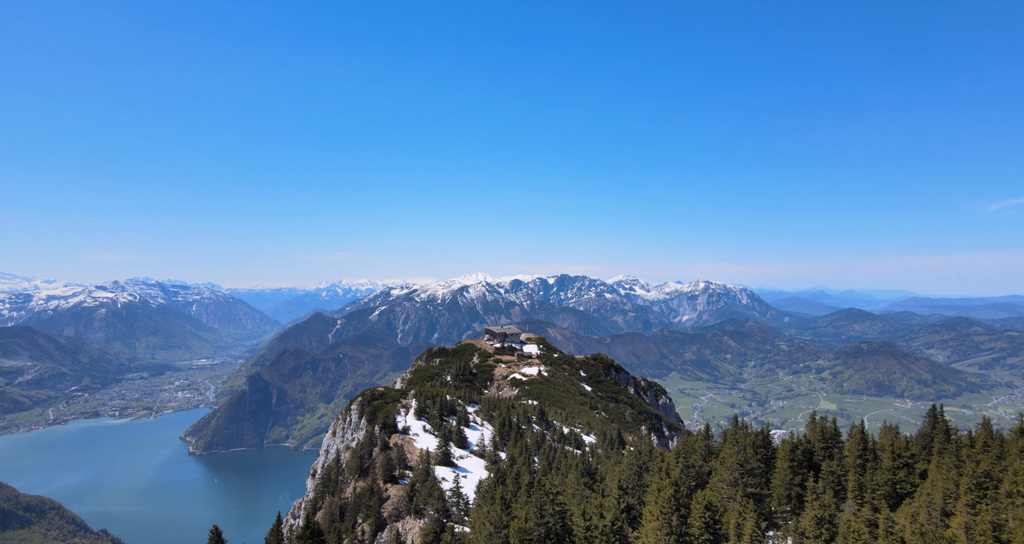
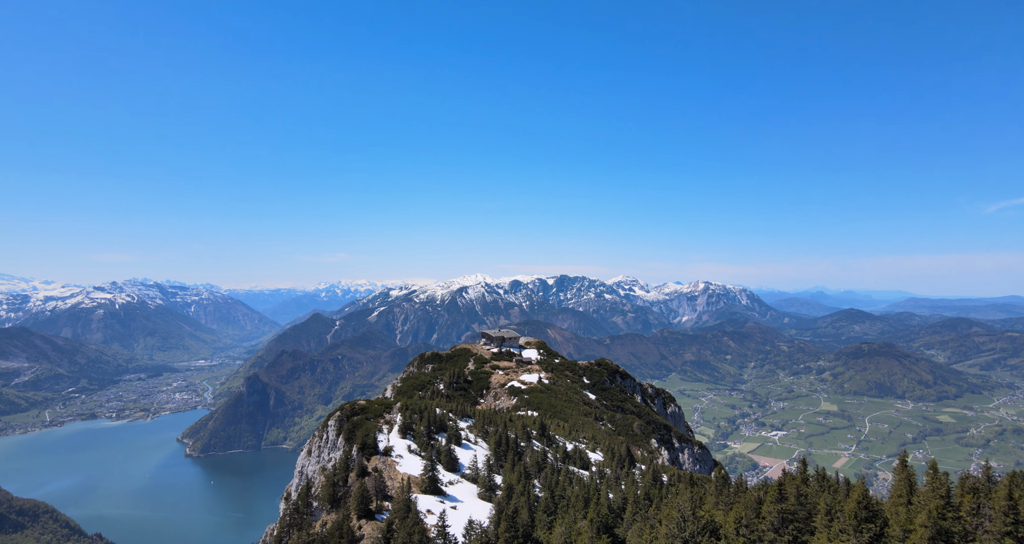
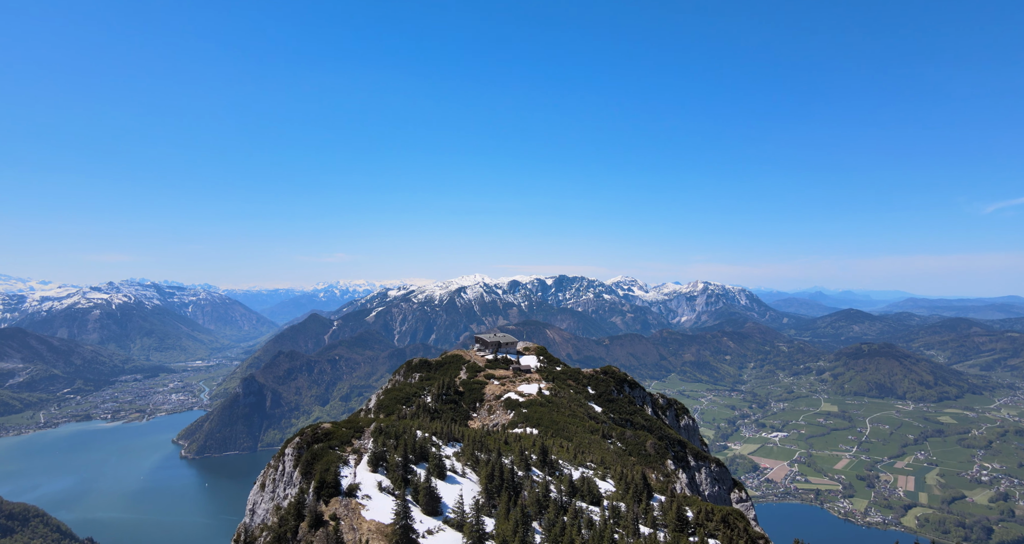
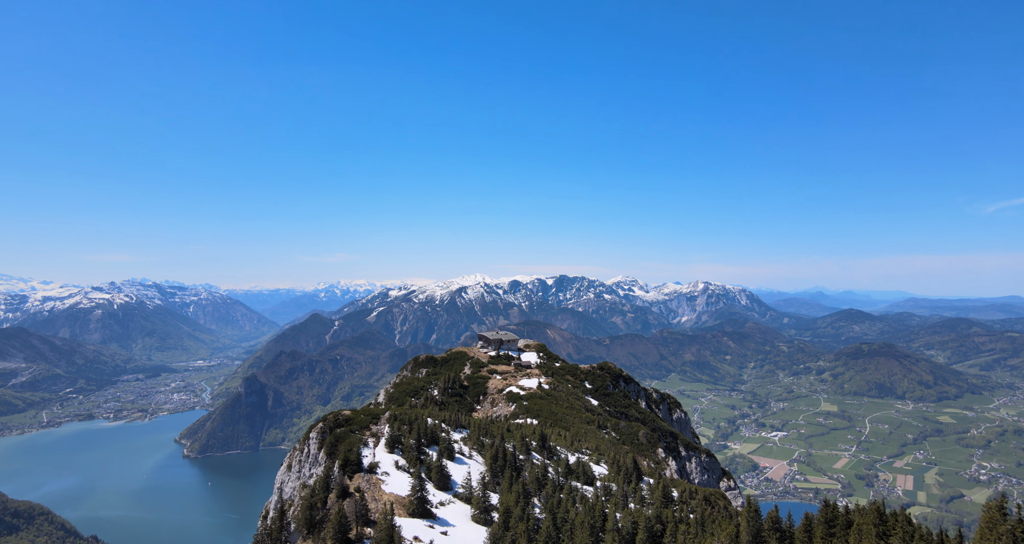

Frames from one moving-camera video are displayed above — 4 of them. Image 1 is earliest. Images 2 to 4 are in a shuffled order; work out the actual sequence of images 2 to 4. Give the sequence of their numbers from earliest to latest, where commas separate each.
2, 4, 3
